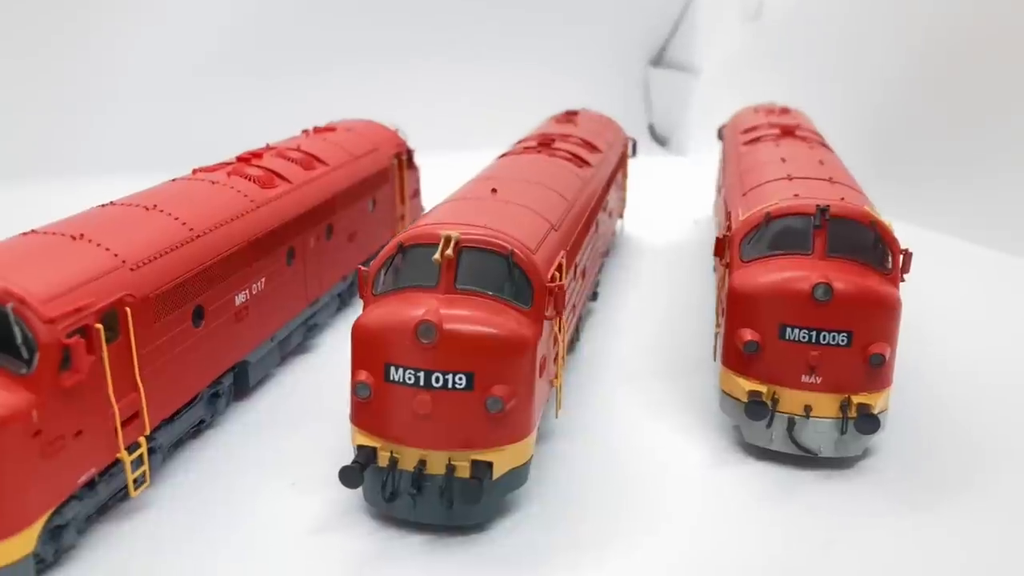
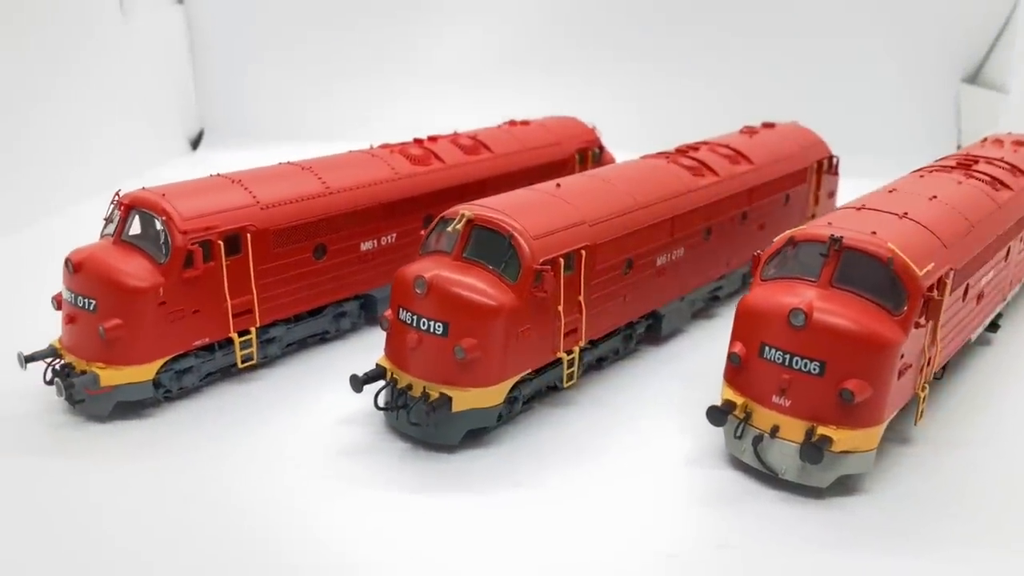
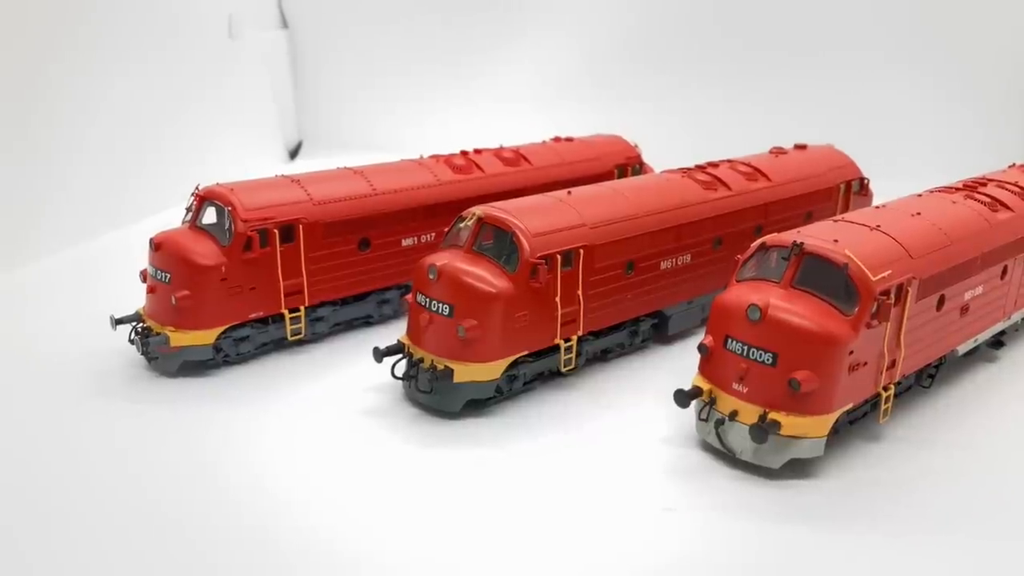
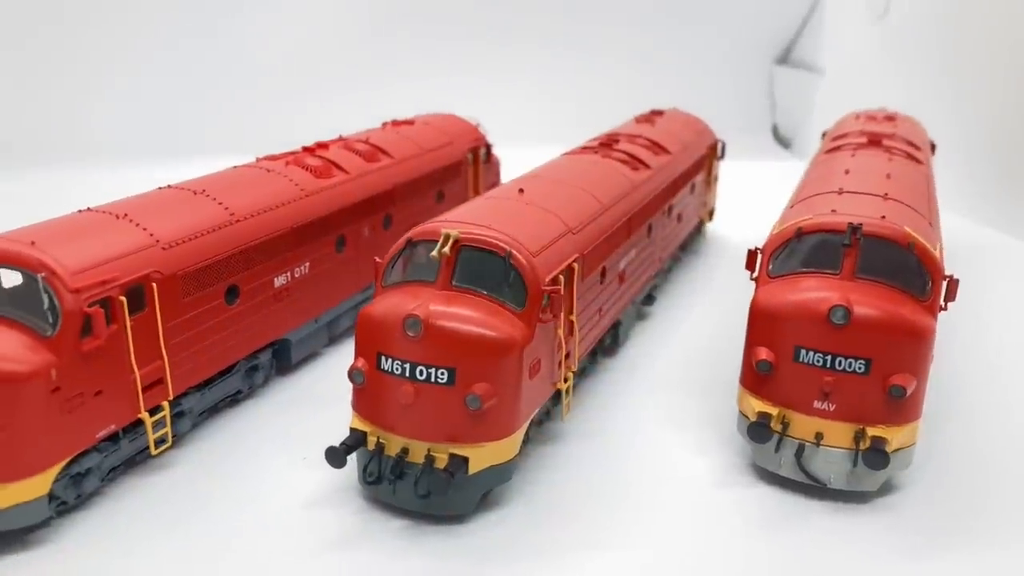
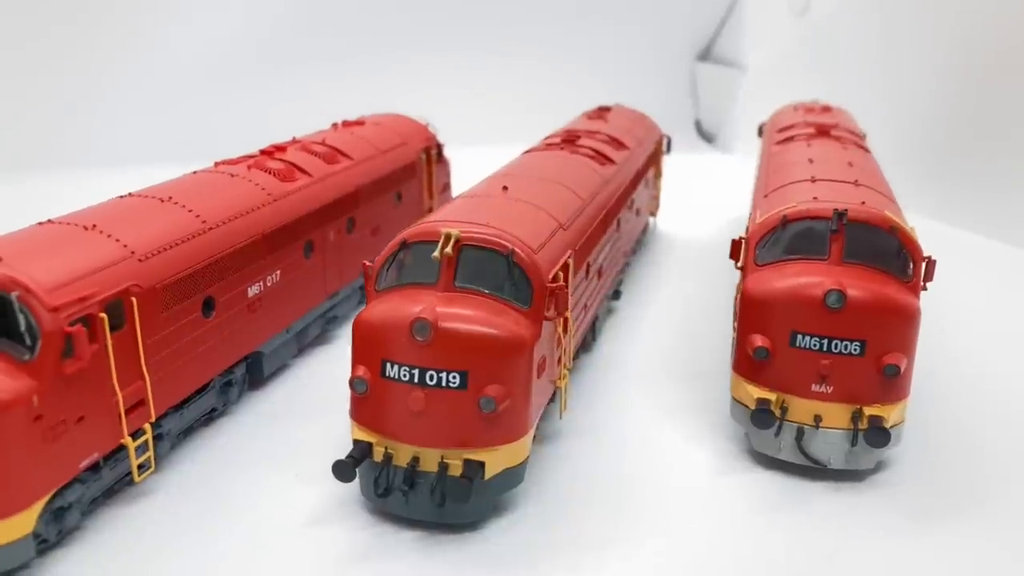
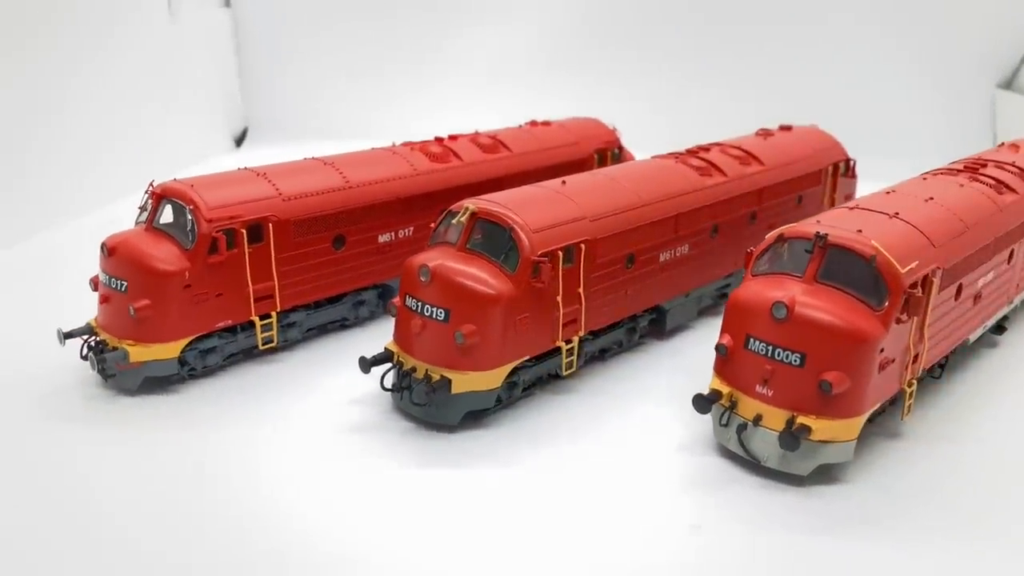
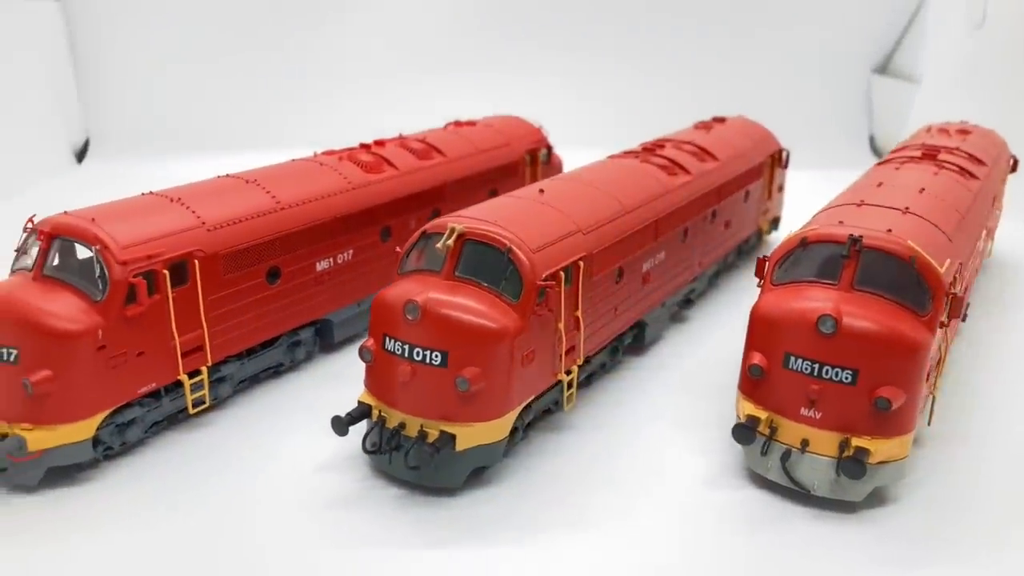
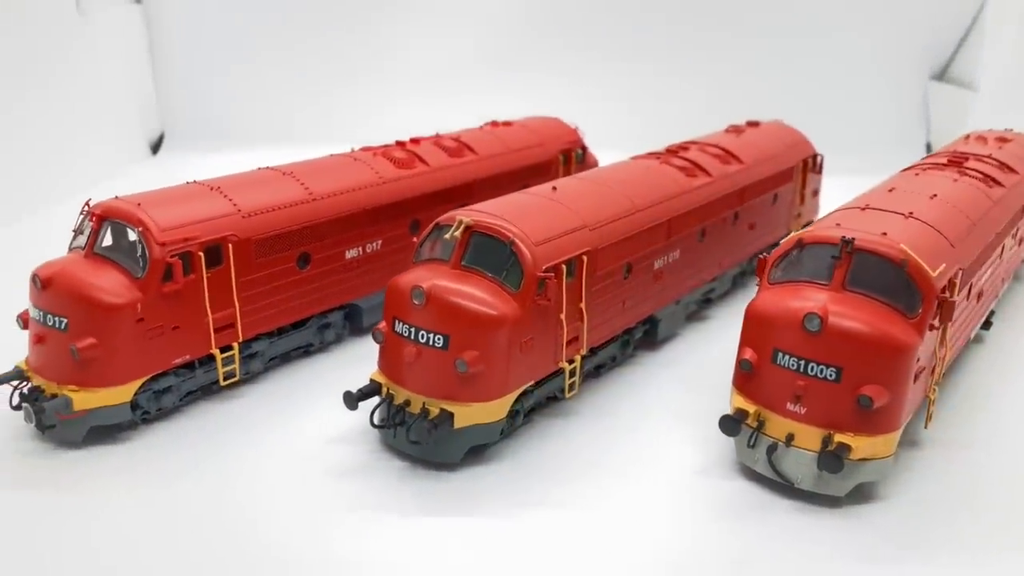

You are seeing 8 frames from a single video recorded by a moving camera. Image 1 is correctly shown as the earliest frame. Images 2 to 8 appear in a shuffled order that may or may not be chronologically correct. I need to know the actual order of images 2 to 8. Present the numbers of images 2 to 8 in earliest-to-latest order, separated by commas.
5, 4, 7, 8, 2, 6, 3
